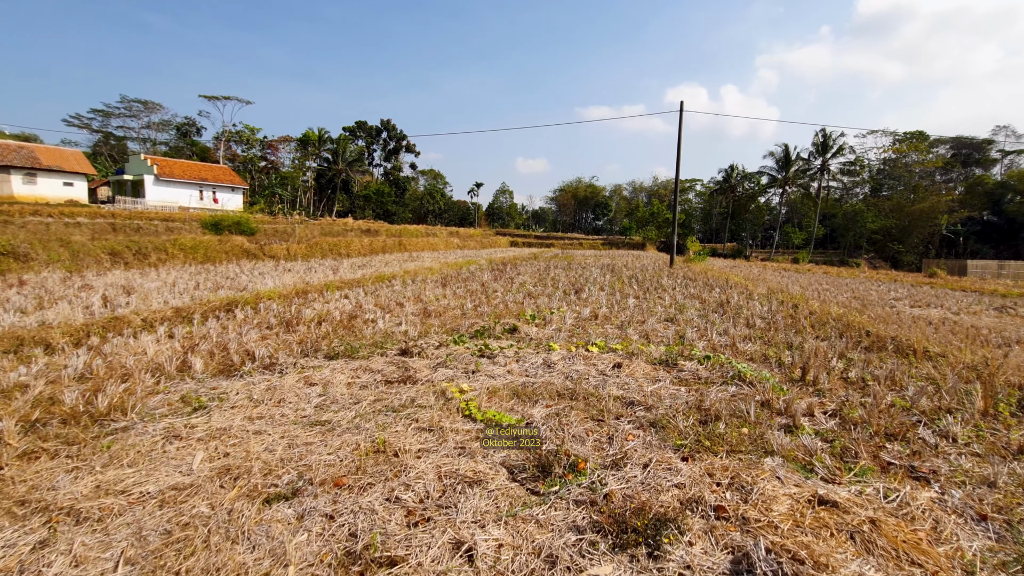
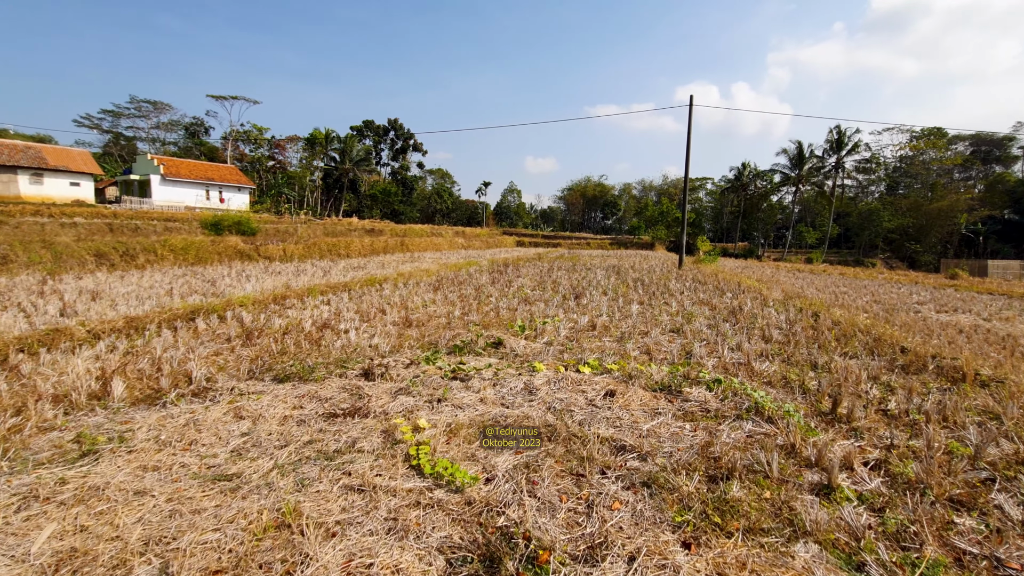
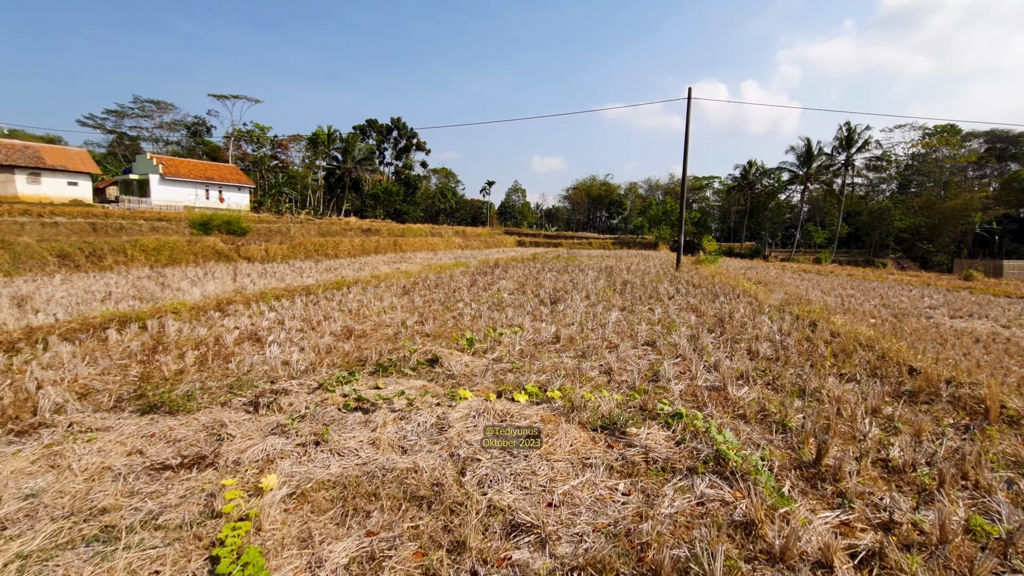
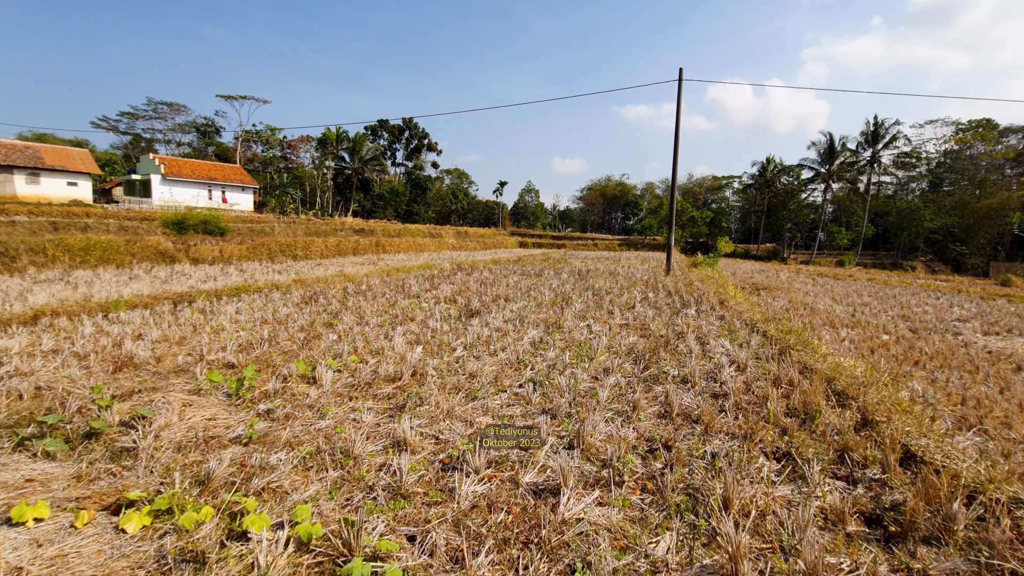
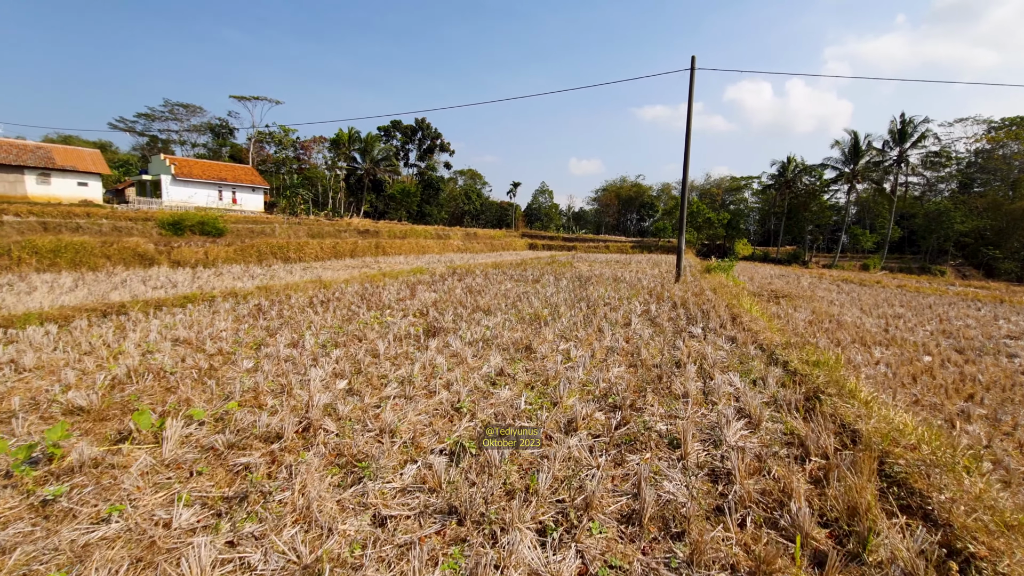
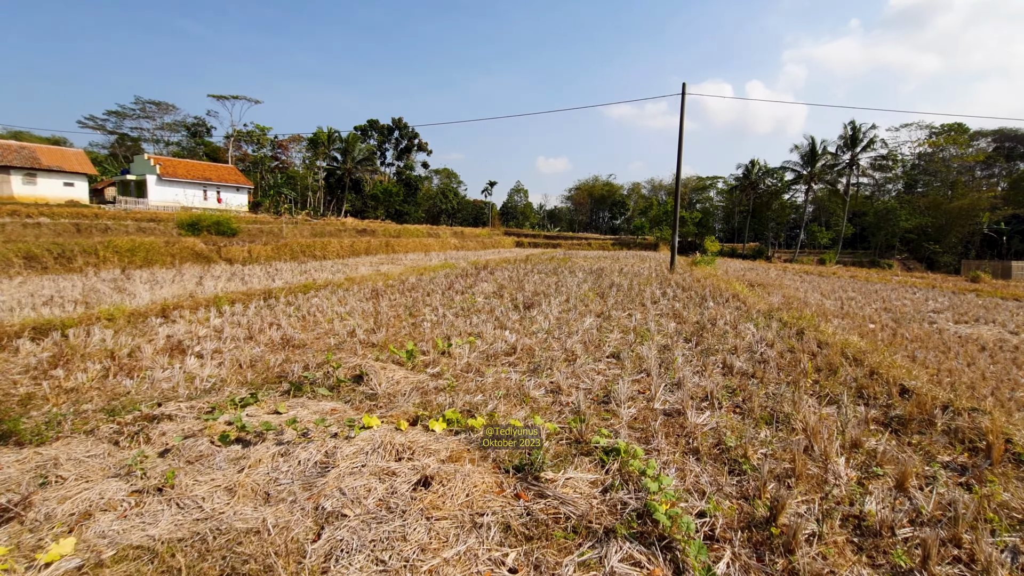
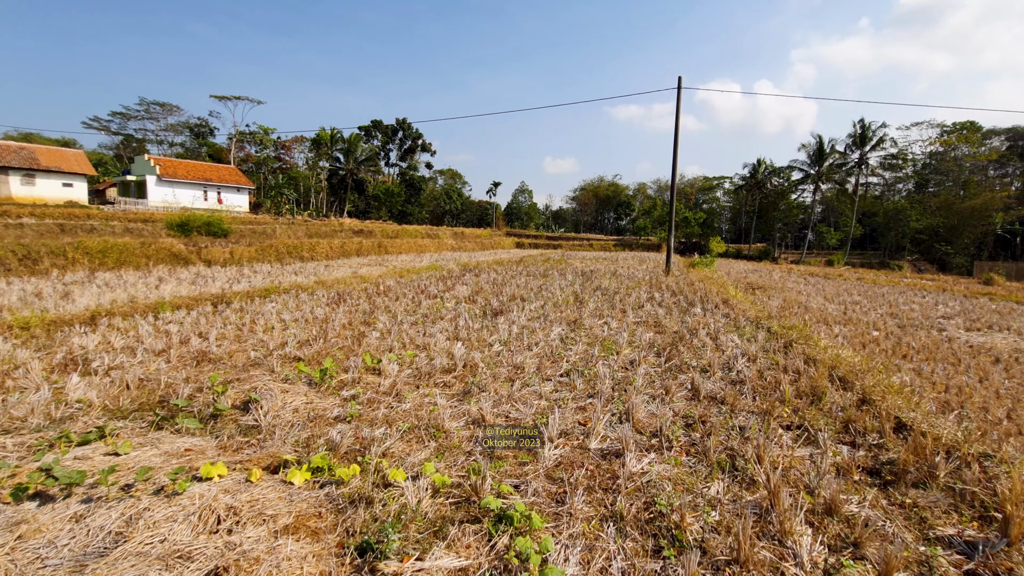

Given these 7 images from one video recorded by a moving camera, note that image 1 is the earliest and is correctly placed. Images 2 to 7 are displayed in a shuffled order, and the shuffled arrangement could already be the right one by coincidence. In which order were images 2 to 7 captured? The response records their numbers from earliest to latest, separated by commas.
2, 3, 6, 7, 4, 5
